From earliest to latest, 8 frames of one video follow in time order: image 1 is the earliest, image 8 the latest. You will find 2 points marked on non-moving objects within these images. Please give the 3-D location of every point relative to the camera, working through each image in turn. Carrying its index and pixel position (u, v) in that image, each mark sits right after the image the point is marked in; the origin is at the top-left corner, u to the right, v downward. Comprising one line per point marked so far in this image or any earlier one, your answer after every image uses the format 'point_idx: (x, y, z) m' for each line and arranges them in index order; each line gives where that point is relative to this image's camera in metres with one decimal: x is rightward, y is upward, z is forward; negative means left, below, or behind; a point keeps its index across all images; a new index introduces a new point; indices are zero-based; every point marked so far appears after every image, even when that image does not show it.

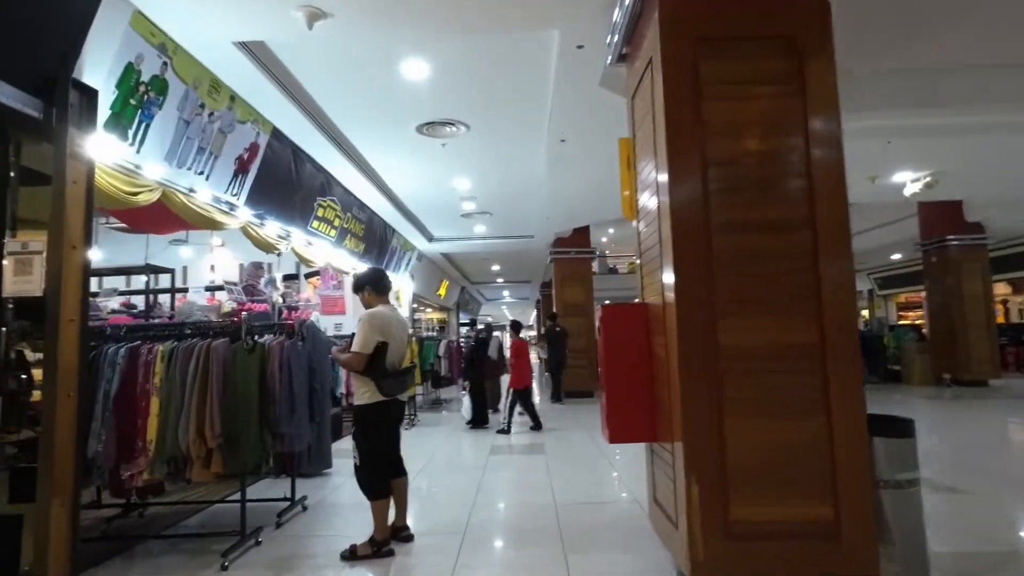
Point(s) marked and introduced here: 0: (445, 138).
0: (-0.6, +1.5, +5.4) m
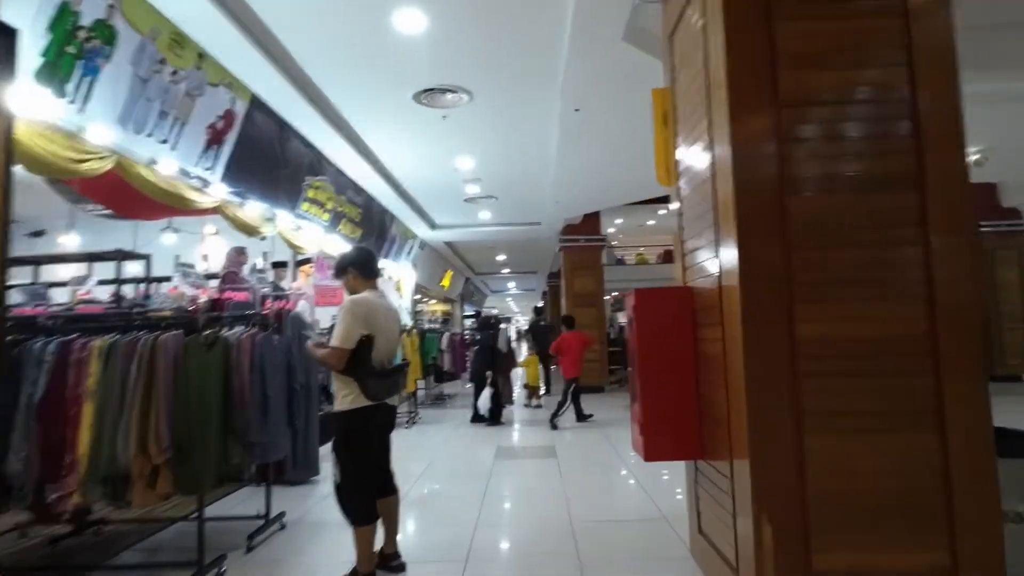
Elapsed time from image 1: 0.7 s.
0: (-0.6, +1.6, +4.9) m
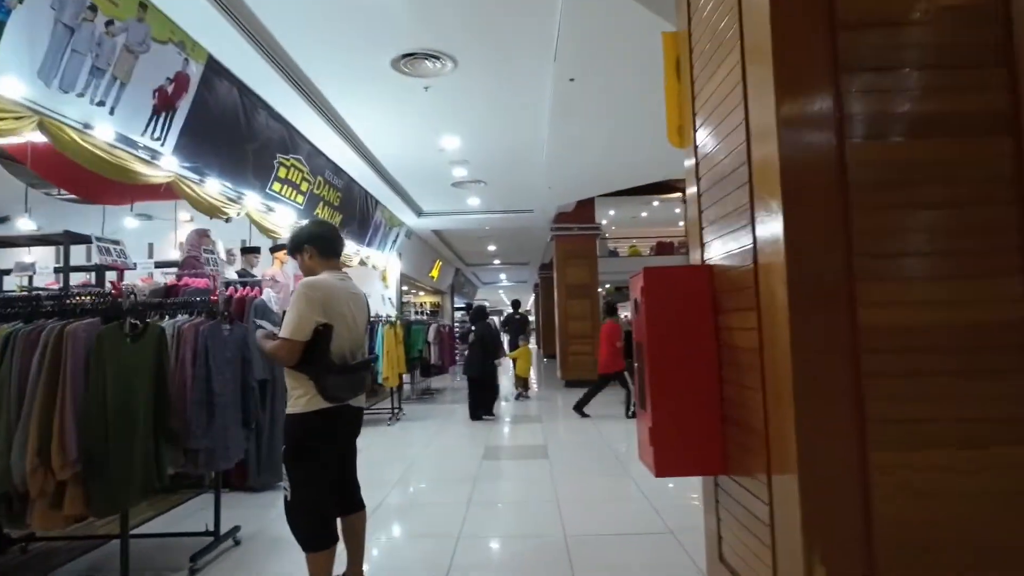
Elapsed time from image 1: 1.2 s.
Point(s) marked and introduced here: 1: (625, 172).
0: (-0.7, +1.7, +4.5) m
1: (+1.4, +1.5, +7.1) m
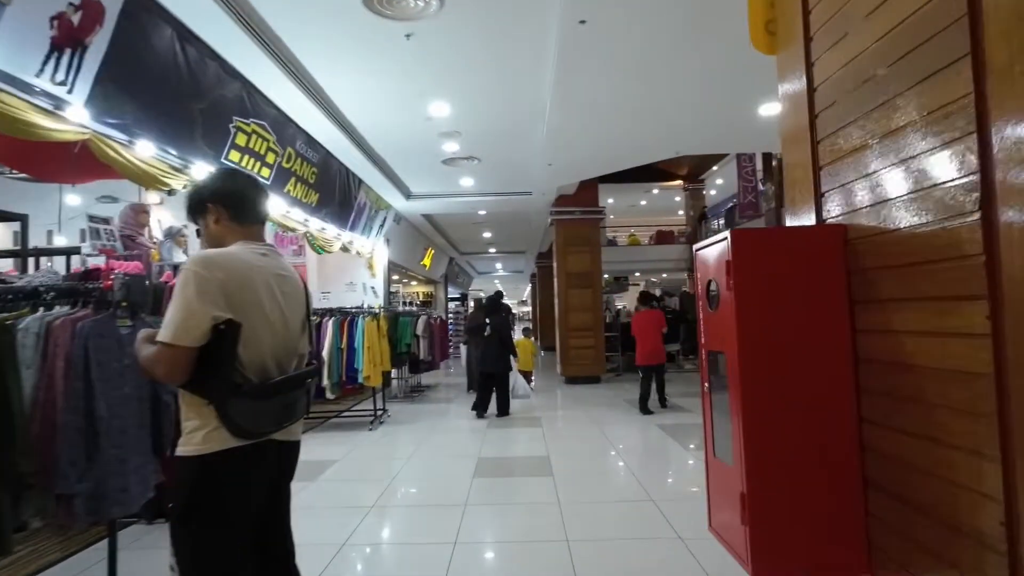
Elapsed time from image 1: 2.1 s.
0: (-0.7, +1.8, +3.7) m
1: (+1.4, +1.6, +6.4) m
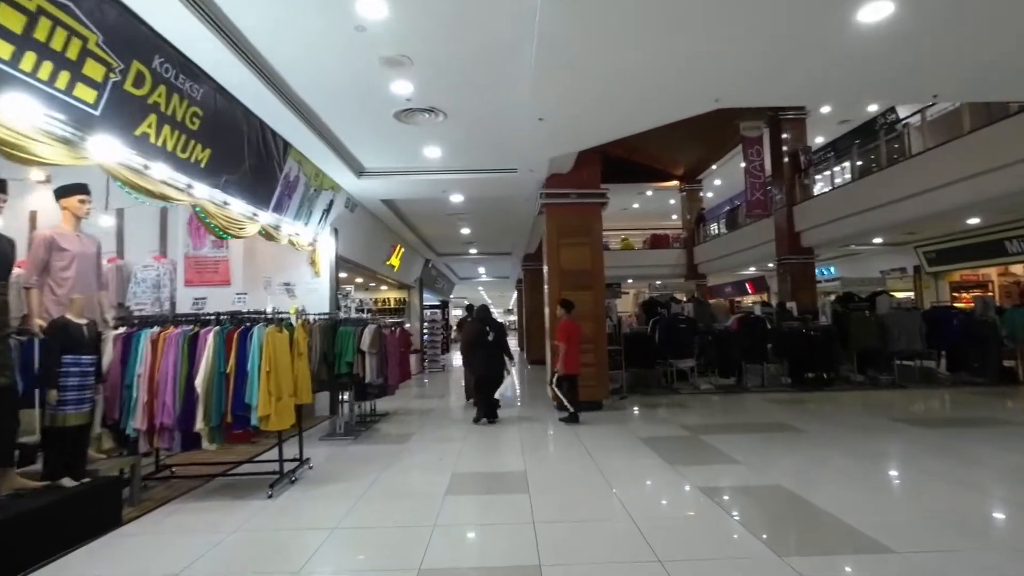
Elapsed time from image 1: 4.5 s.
0: (-0.8, +1.8, +2.0) m
1: (+1.2, +1.6, +4.7) m
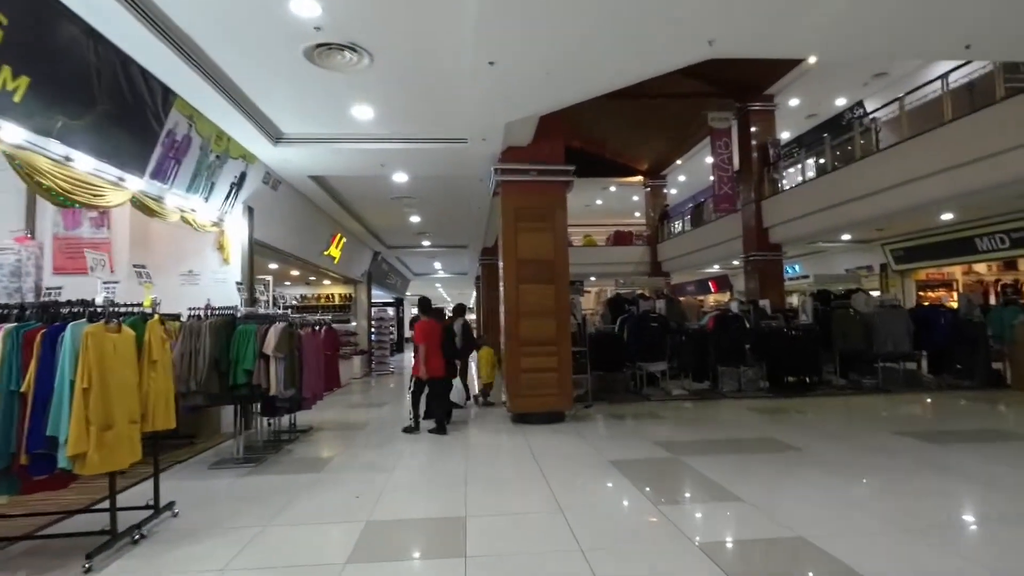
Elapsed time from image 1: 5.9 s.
0: (-1.0, +1.9, +0.9) m
1: (+0.8, +1.7, +3.7) m
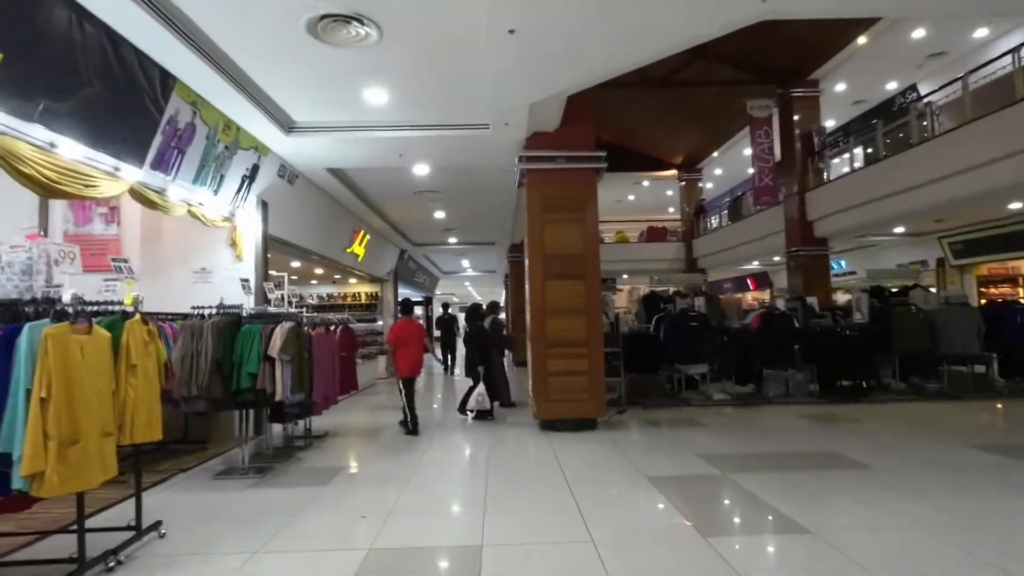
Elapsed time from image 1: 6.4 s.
0: (-1.0, +1.9, +0.5) m
1: (+0.9, +1.7, +3.3) m
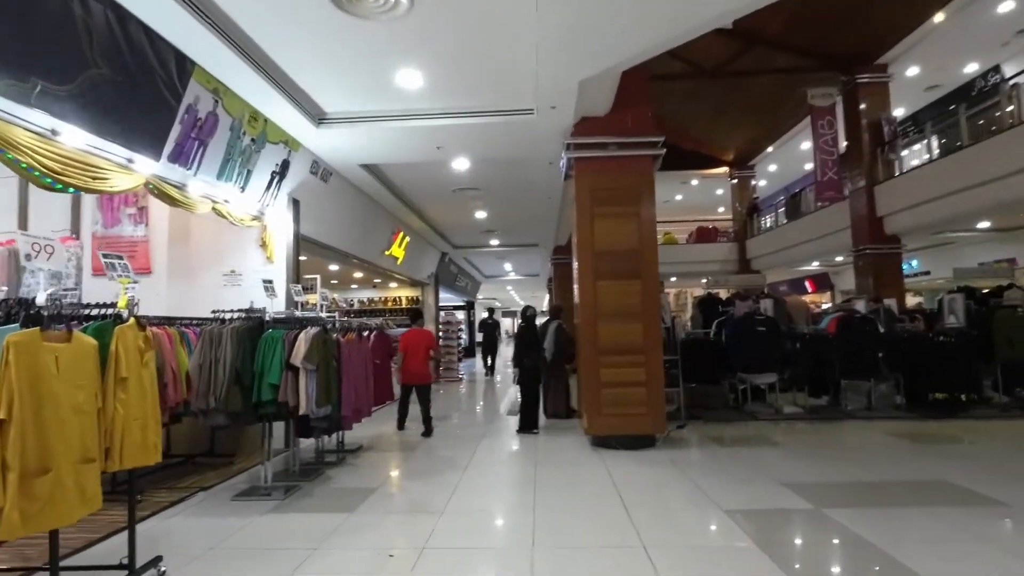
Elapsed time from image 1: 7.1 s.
0: (-1.0, +2.0, +0.1) m
1: (+1.2, +1.8, +2.7) m
